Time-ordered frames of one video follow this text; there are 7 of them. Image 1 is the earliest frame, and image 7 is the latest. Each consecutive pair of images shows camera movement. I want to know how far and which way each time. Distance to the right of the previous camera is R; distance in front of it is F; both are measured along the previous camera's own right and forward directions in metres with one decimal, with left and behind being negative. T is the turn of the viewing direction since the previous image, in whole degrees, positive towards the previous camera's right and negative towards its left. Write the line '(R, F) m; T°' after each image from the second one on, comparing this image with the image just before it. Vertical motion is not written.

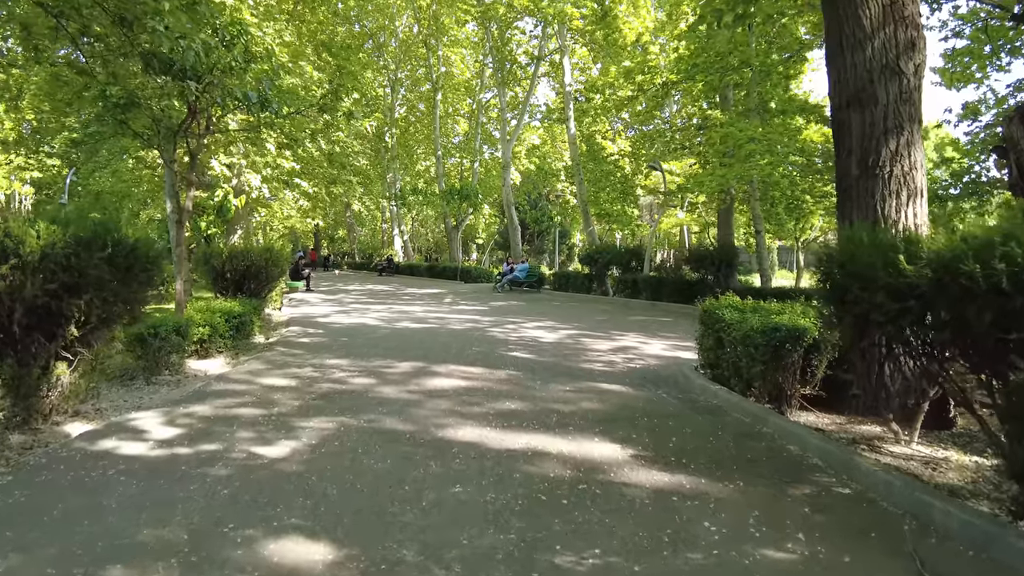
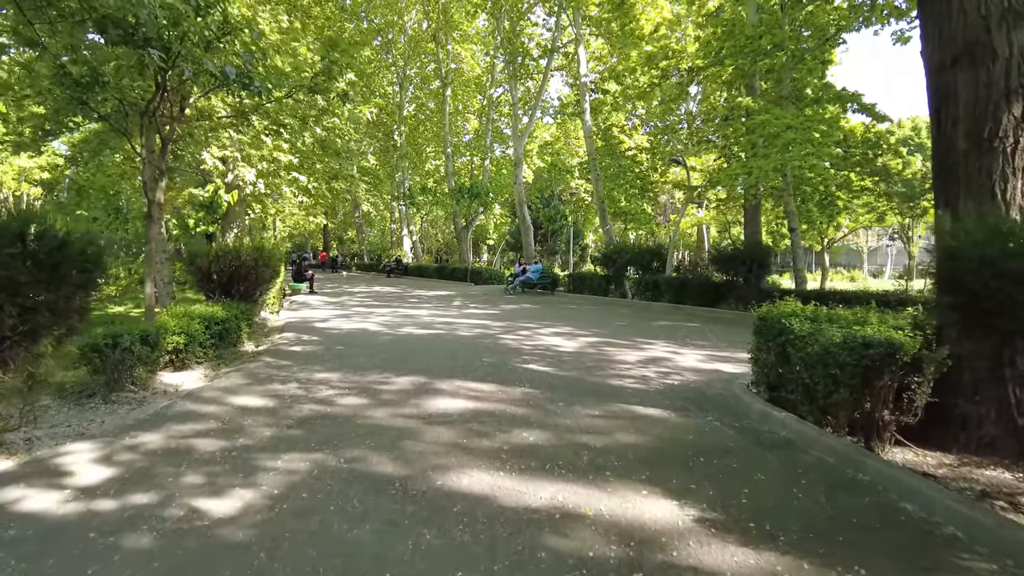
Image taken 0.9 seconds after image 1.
(-0.1, +1.3) m; -1°
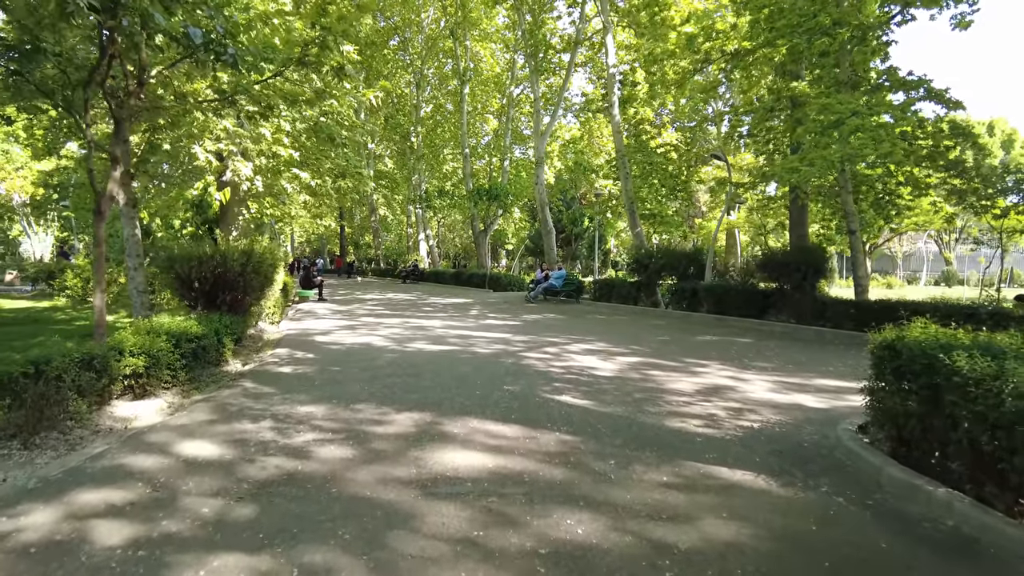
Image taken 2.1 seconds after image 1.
(-0.1, +1.7) m; -2°
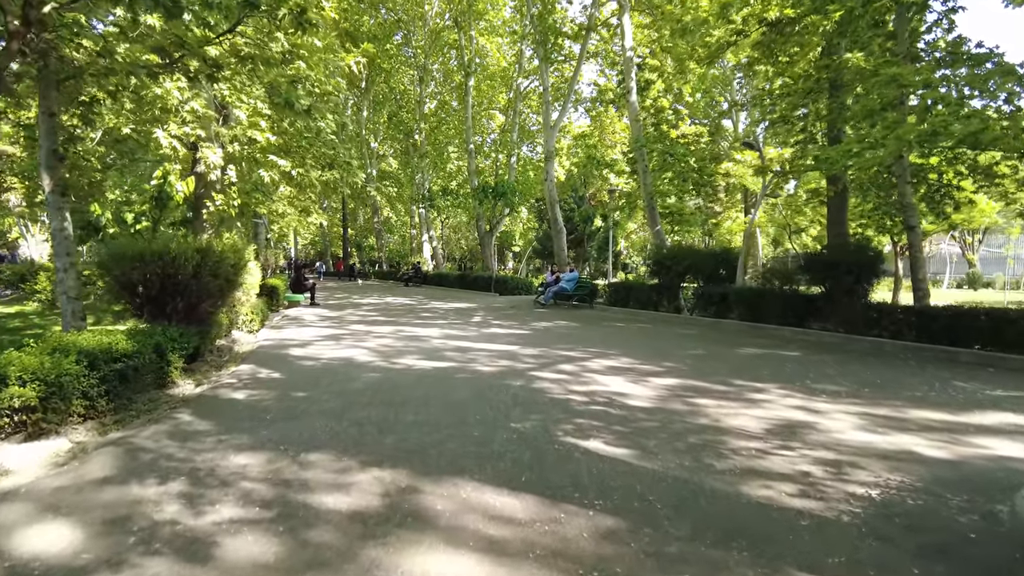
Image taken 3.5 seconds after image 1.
(0.0, +1.9) m; -1°
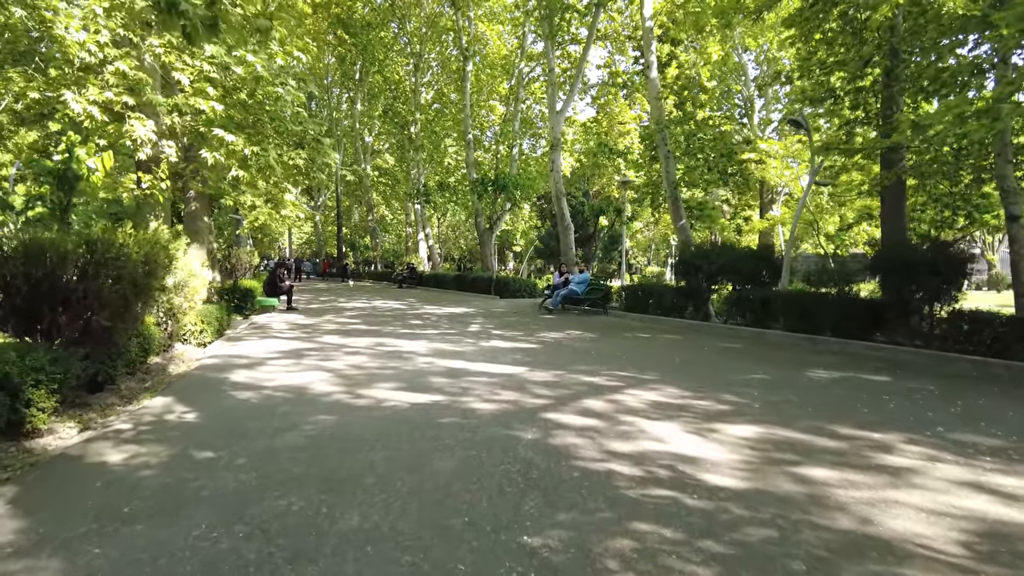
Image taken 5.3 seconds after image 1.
(-0.1, +2.5) m; 0°
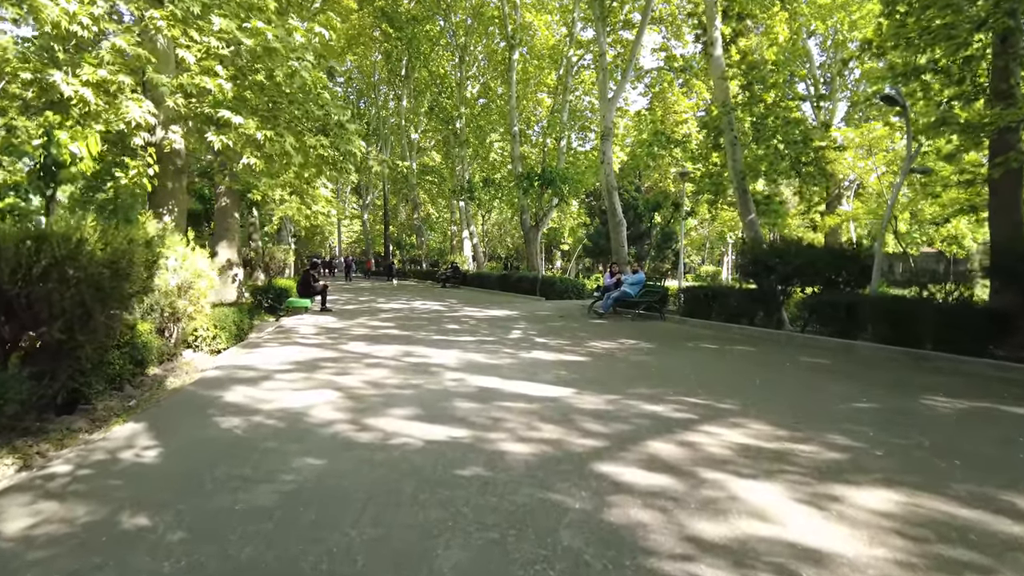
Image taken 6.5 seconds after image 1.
(0.0, +1.5) m; -4°
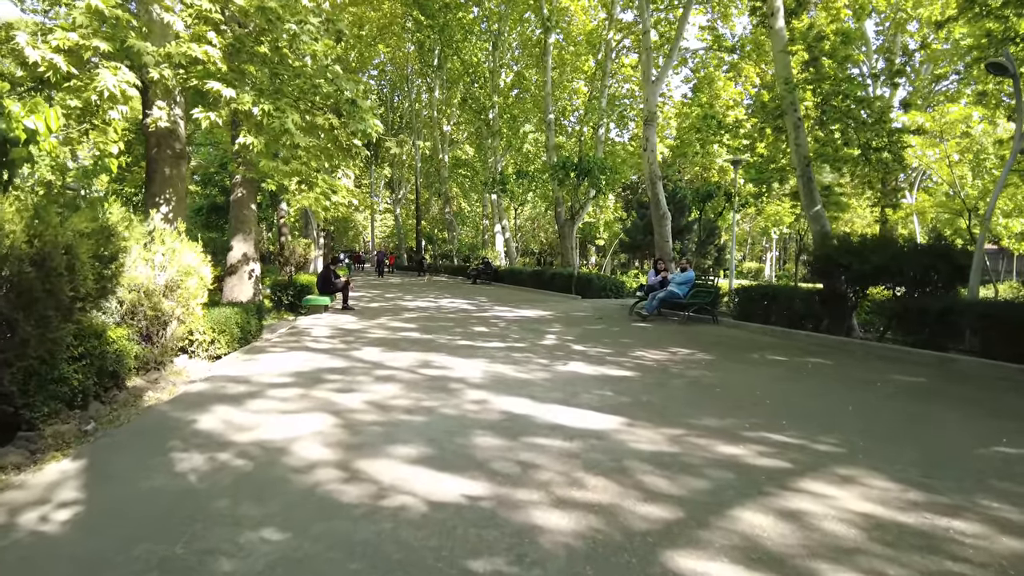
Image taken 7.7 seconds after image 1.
(0.0, +1.4) m; -3°
